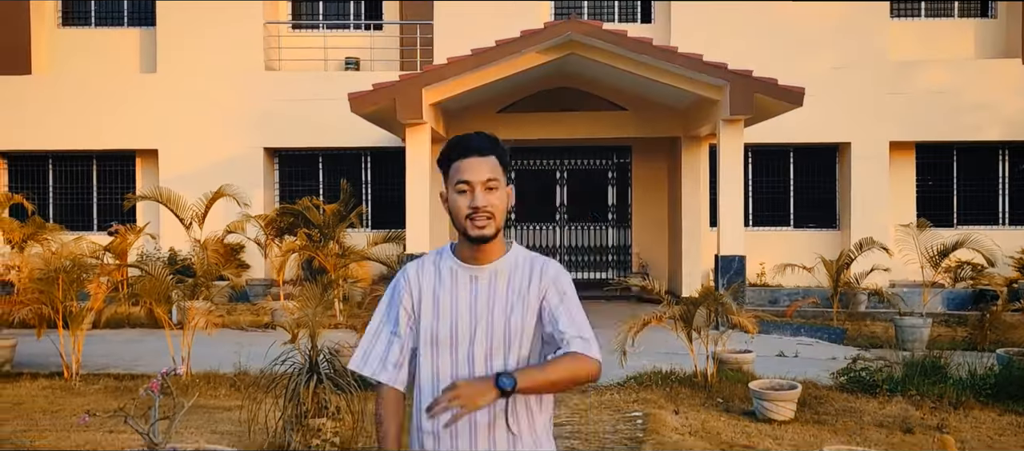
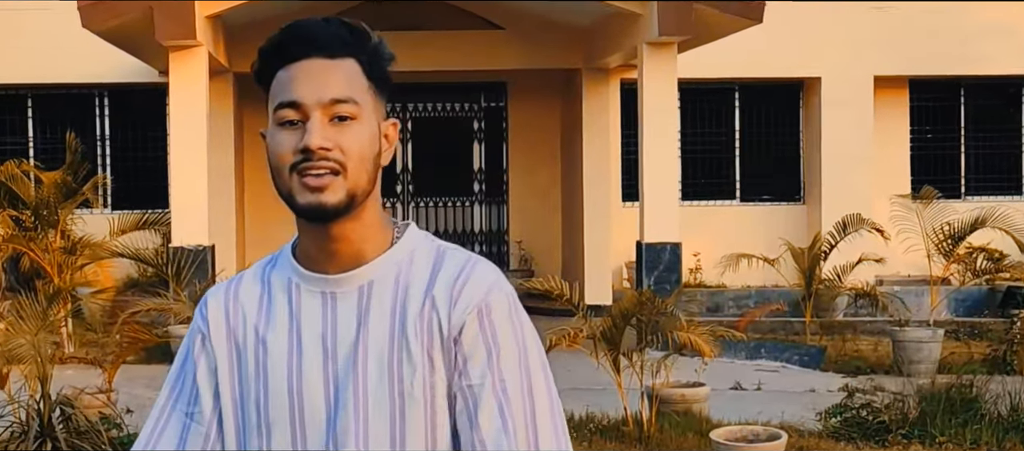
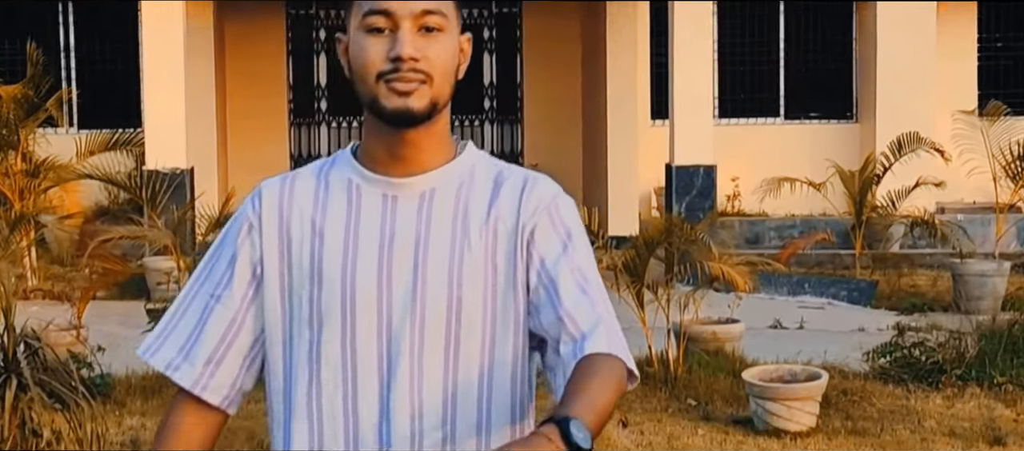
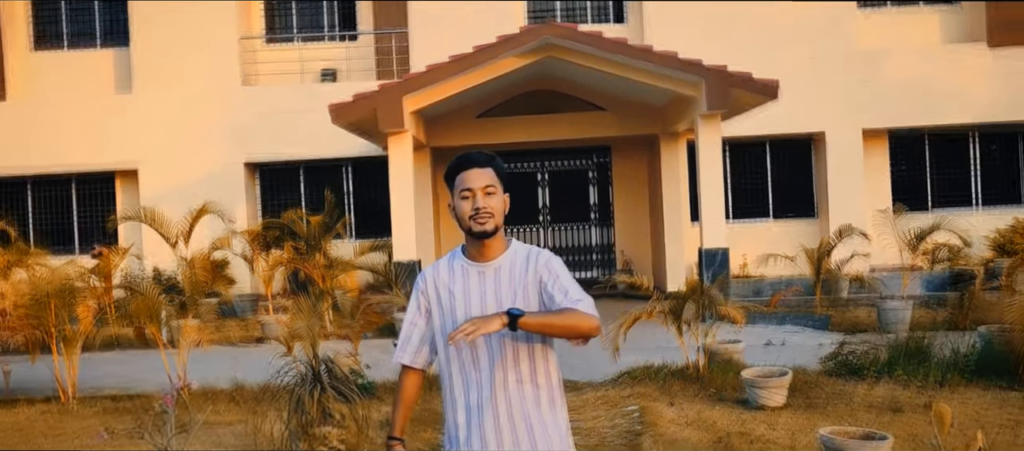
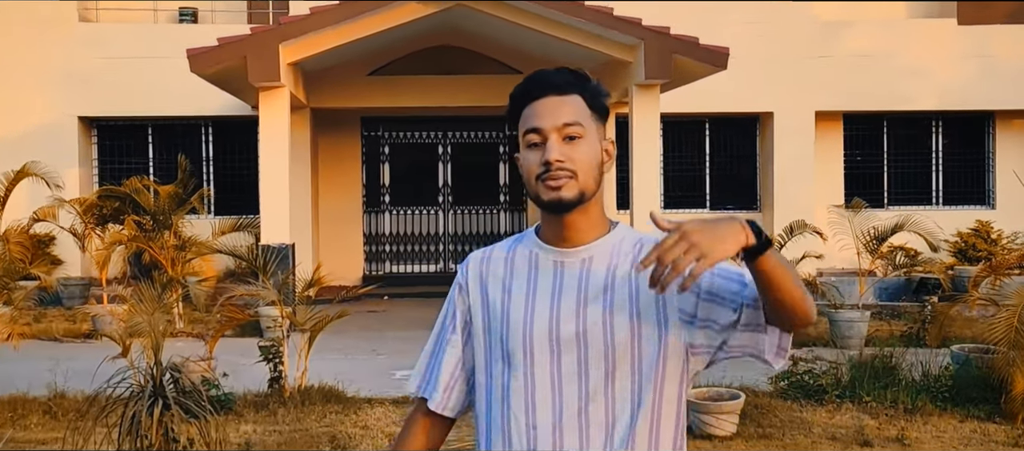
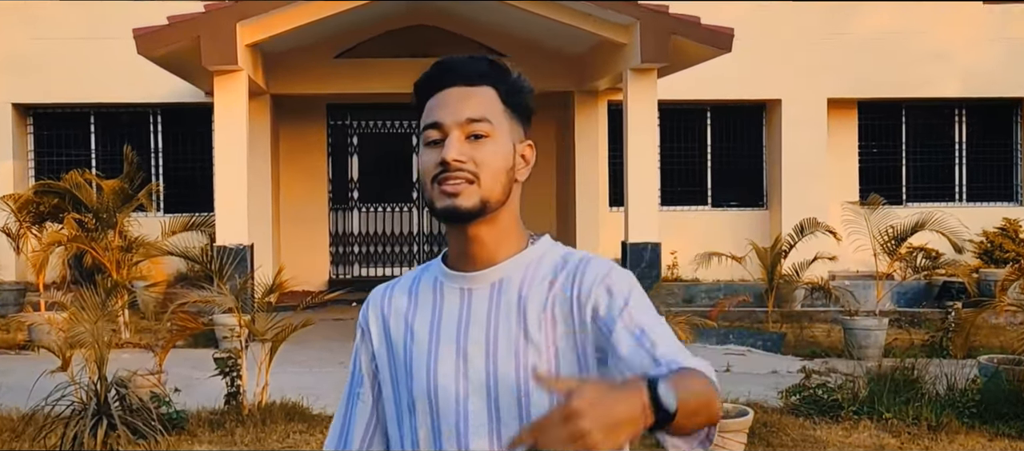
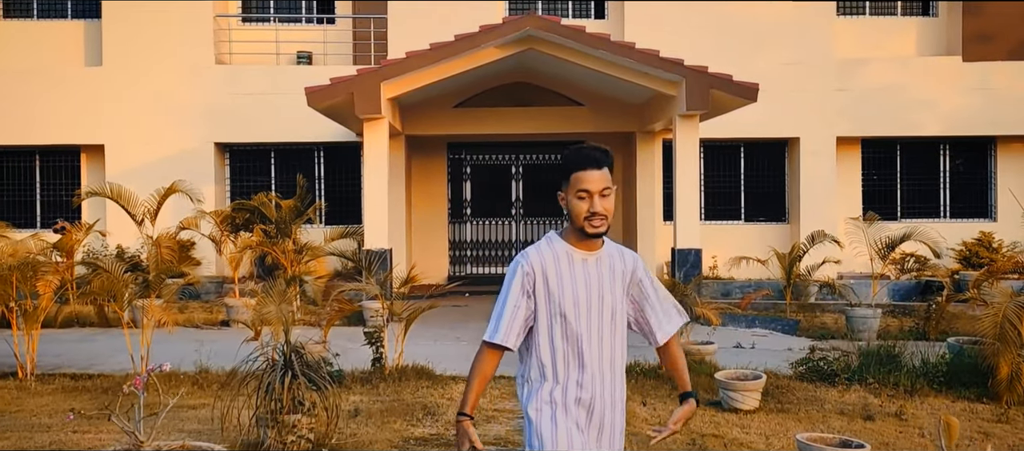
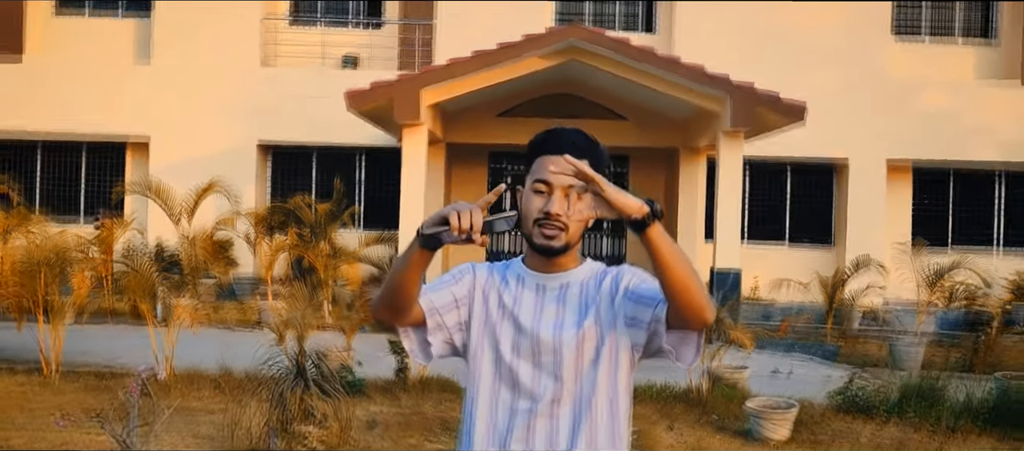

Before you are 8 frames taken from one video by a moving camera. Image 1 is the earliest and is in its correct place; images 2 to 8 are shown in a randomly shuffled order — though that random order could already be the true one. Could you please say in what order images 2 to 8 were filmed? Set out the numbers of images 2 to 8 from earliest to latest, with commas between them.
8, 4, 7, 5, 6, 2, 3
